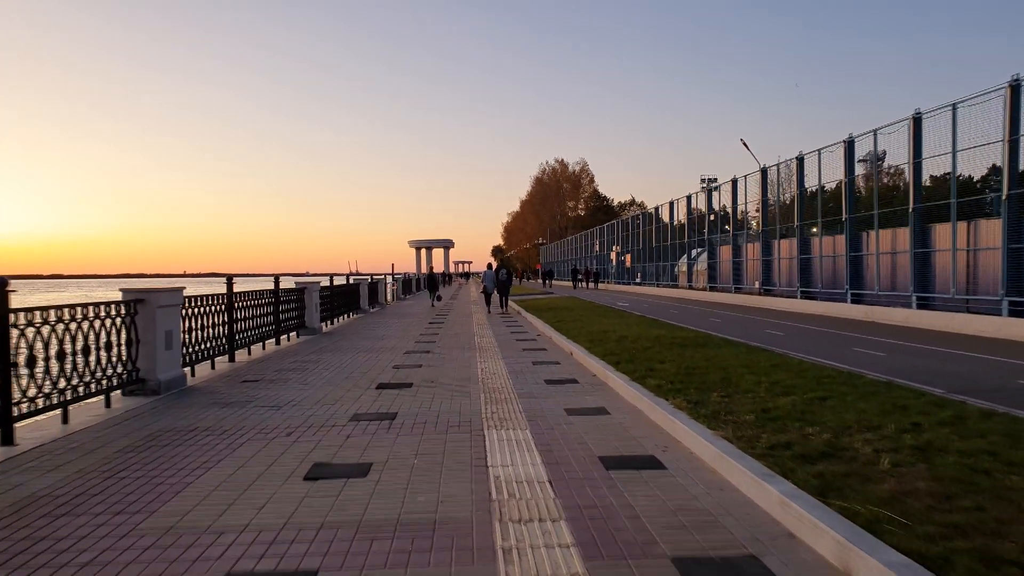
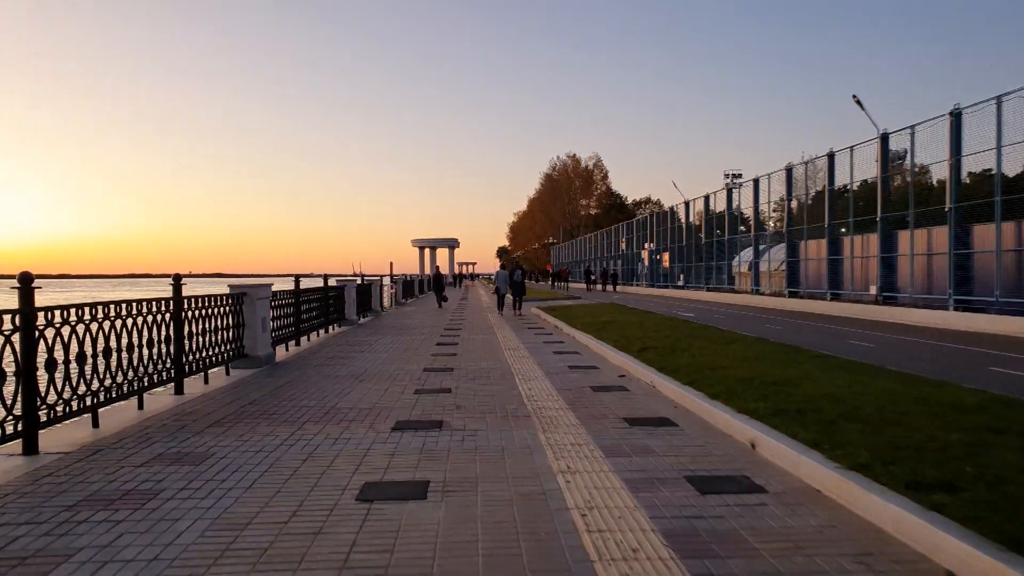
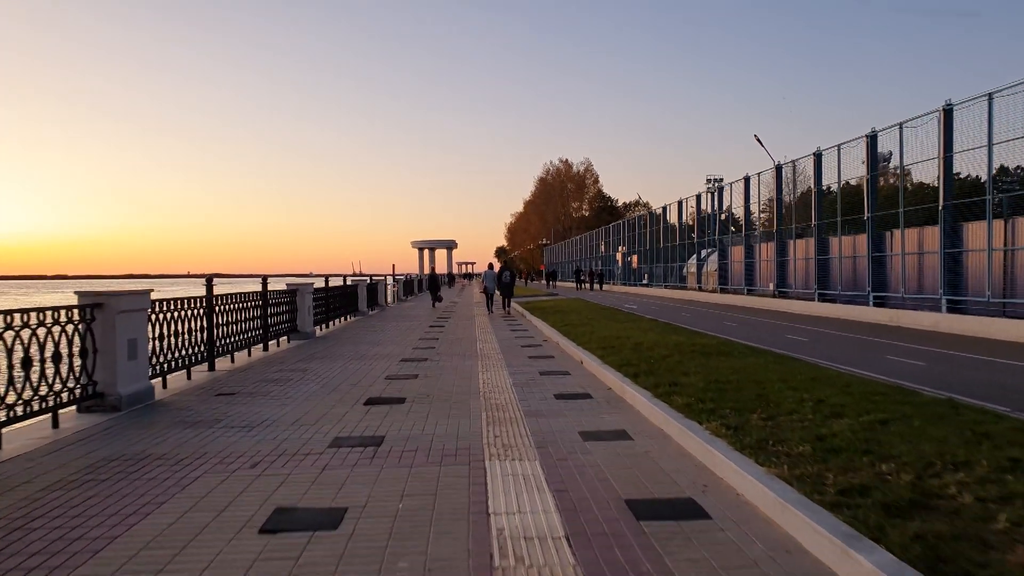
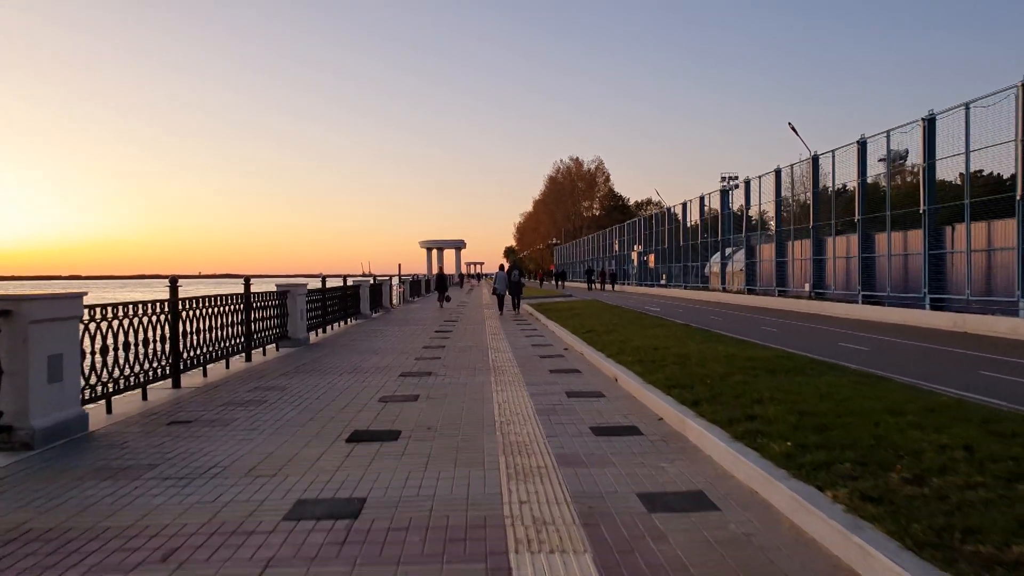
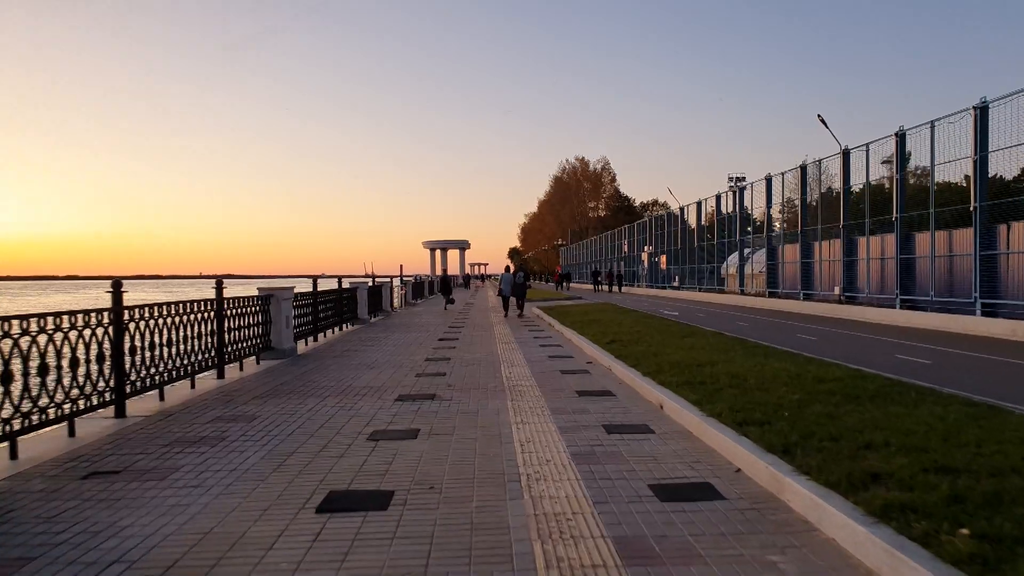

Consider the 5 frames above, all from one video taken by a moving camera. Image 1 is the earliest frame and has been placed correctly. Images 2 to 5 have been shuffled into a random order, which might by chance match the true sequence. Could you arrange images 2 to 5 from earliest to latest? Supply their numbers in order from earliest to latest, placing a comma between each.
3, 4, 5, 2
